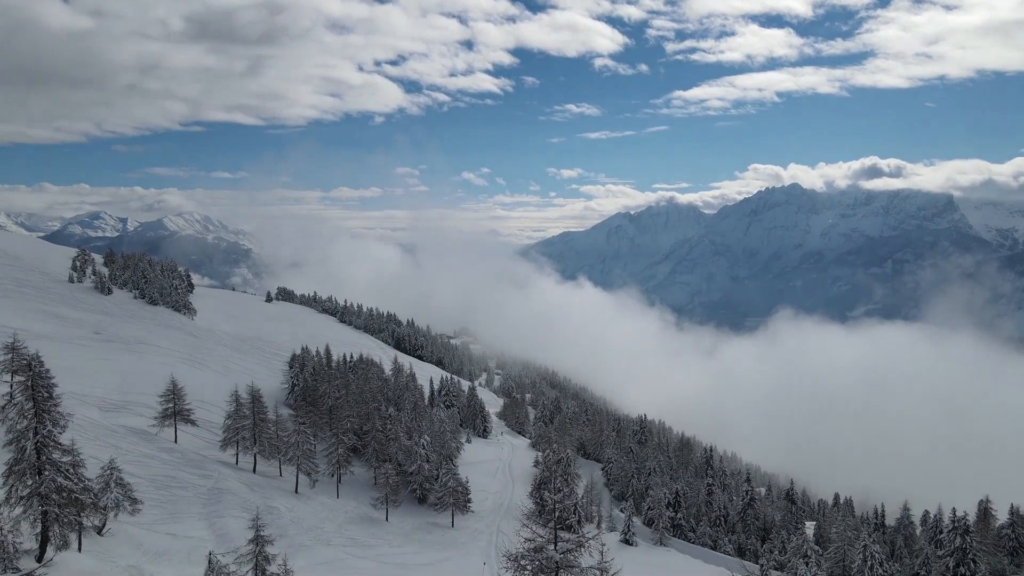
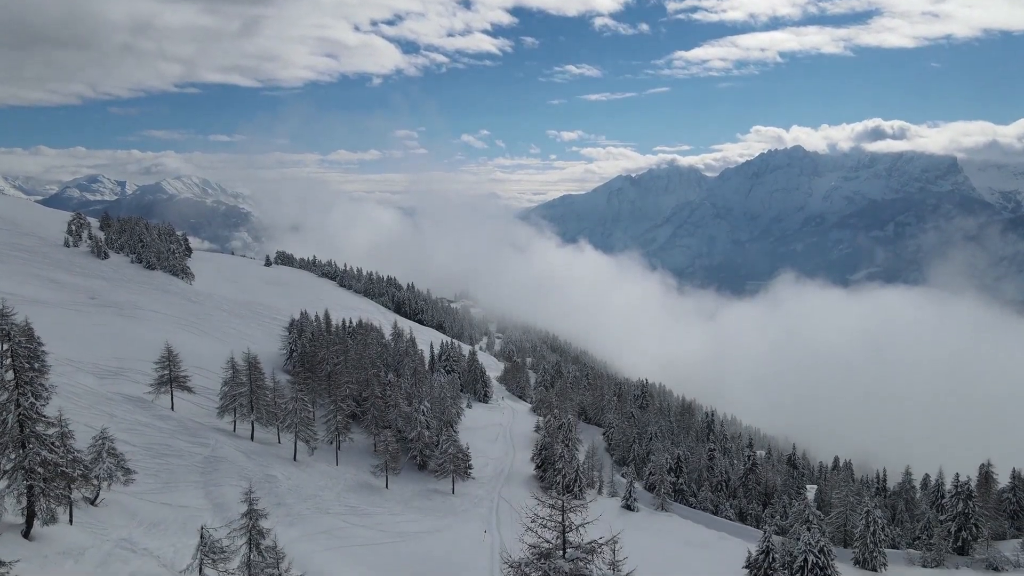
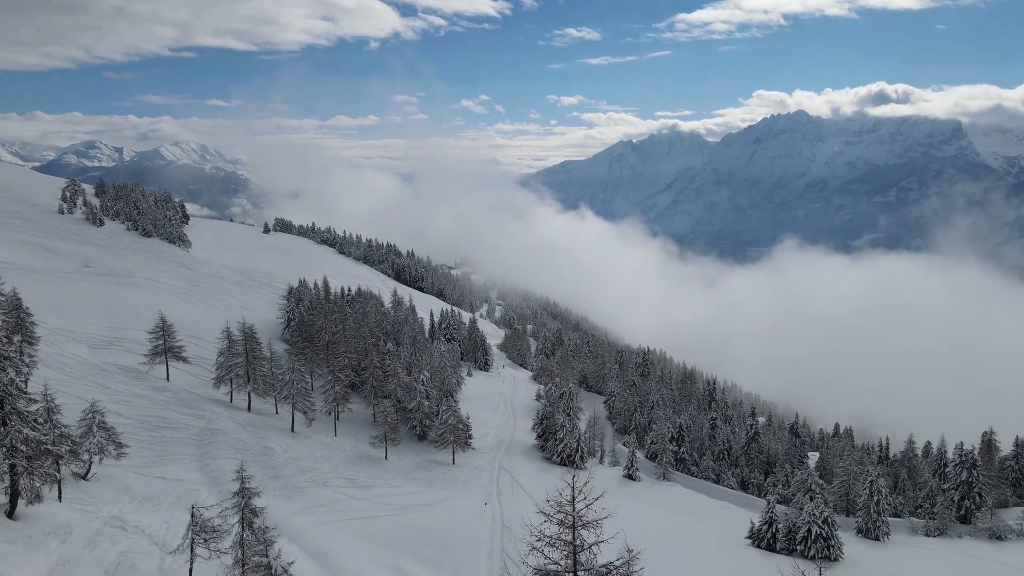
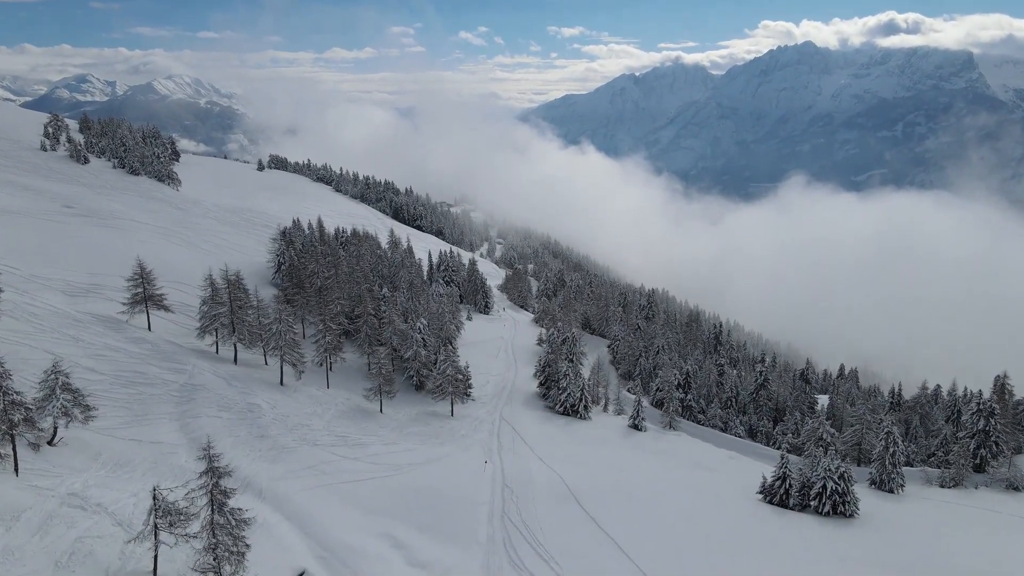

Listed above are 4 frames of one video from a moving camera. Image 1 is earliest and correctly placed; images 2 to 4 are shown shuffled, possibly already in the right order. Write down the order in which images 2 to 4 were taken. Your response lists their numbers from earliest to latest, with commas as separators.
2, 3, 4
